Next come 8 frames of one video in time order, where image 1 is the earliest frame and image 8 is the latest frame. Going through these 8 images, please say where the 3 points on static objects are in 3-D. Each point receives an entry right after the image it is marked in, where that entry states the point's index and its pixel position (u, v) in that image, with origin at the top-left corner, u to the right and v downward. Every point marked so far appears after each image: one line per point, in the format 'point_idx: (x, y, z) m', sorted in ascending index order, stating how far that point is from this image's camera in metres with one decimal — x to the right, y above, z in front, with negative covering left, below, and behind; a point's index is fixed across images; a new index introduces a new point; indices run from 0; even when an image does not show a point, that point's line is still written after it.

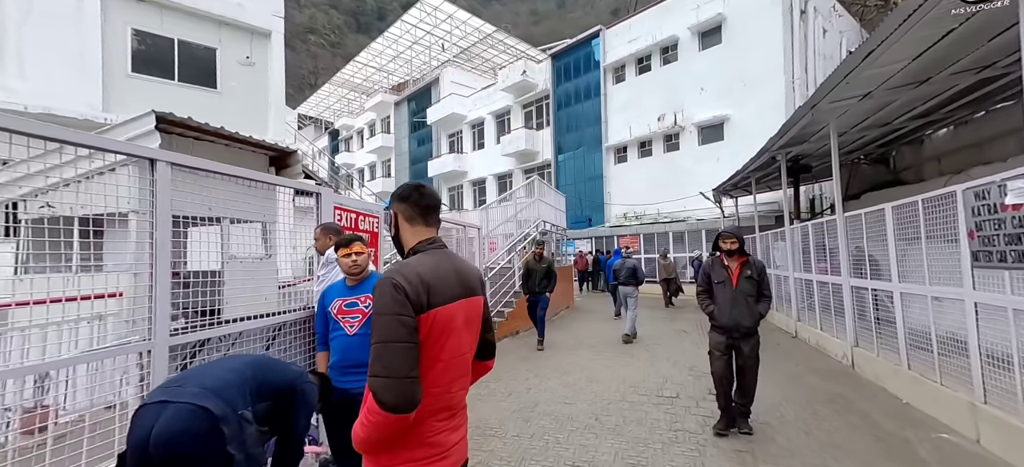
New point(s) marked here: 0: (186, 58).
0: (-10.5, +5.7, +12.5) m
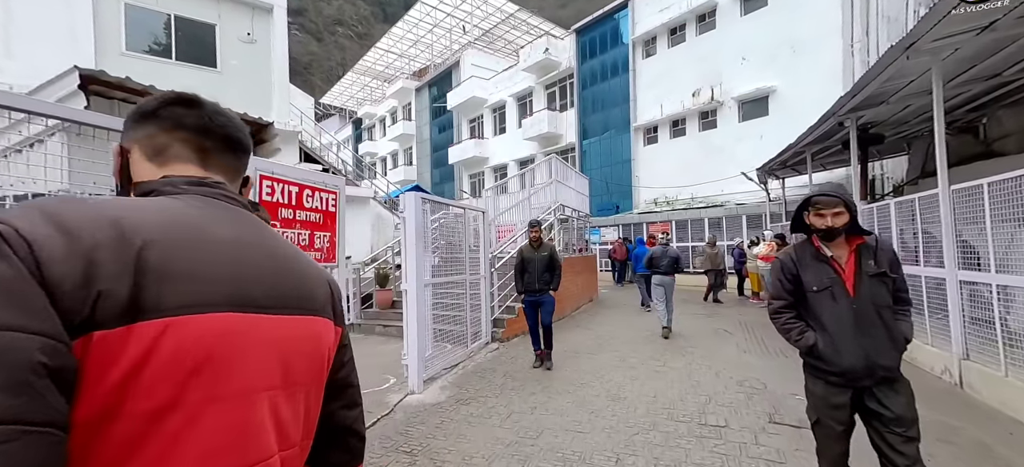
0: (-10.1, +6.1, +11.8) m
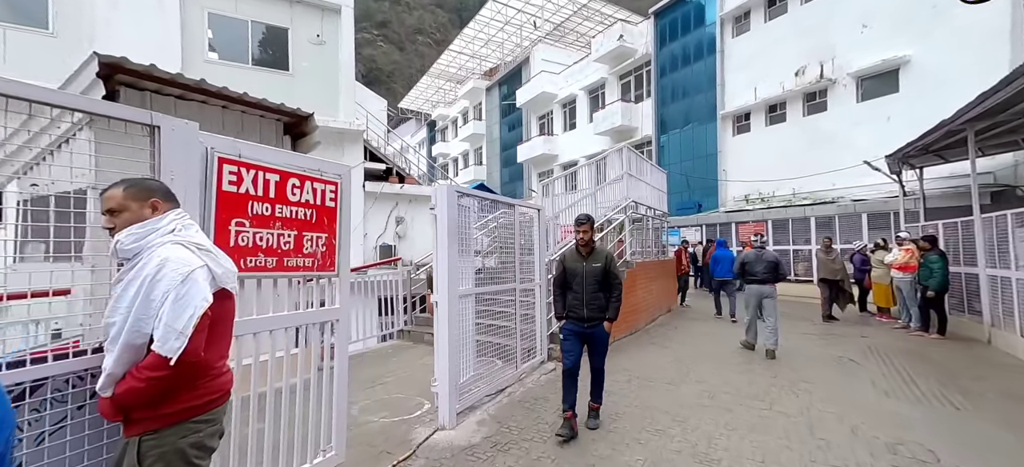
0: (-8.1, +6.2, +12.5) m
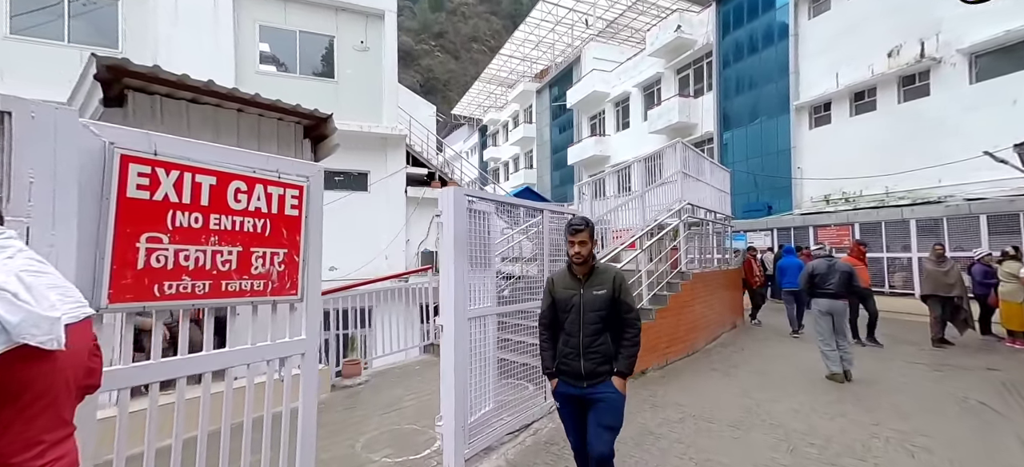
0: (-6.7, +6.0, +12.8) m
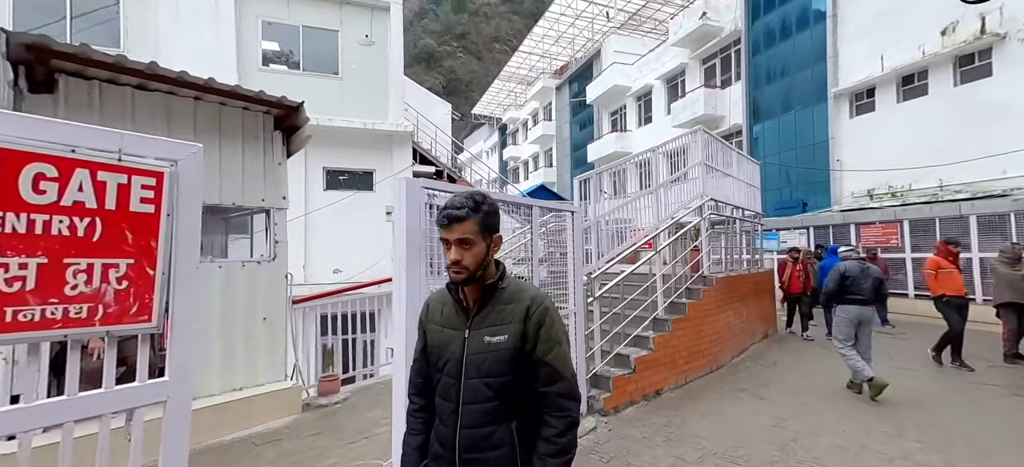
0: (-6.4, +6.0, +12.4) m
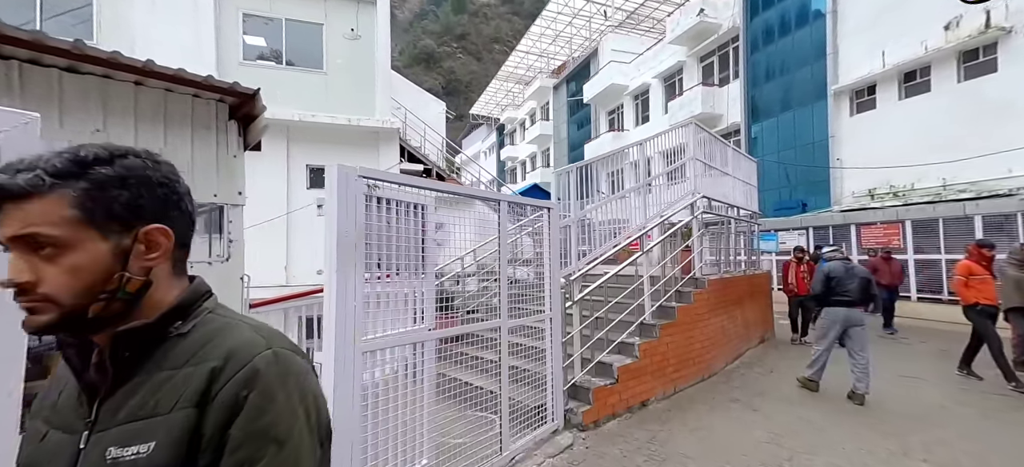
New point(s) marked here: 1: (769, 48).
0: (-6.7, +6.0, +12.1) m
1: (+11.1, +8.1, +16.9) m
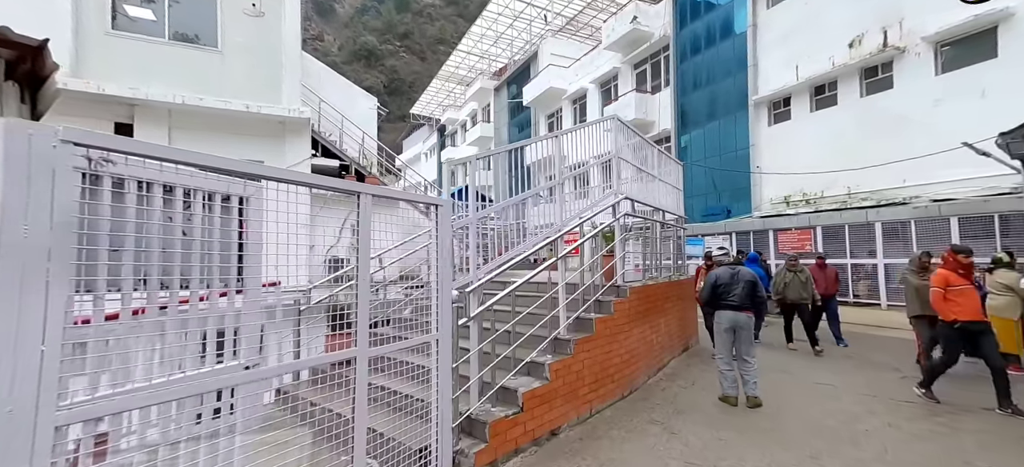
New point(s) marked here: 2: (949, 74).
0: (-8.8, +5.9, +10.3) m
1: (+8.3, +7.9, +17.5) m
2: (+13.9, +5.1, +12.4) m
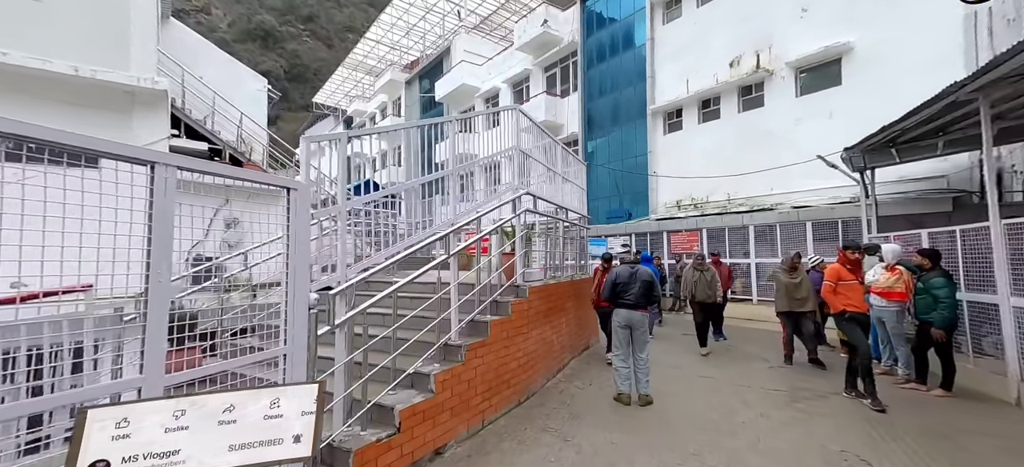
0: (-10.9, +6.1, +7.8) m
1: (+4.3, +7.8, +18.4) m
2: (+10.9, +4.9, +14.5) m
